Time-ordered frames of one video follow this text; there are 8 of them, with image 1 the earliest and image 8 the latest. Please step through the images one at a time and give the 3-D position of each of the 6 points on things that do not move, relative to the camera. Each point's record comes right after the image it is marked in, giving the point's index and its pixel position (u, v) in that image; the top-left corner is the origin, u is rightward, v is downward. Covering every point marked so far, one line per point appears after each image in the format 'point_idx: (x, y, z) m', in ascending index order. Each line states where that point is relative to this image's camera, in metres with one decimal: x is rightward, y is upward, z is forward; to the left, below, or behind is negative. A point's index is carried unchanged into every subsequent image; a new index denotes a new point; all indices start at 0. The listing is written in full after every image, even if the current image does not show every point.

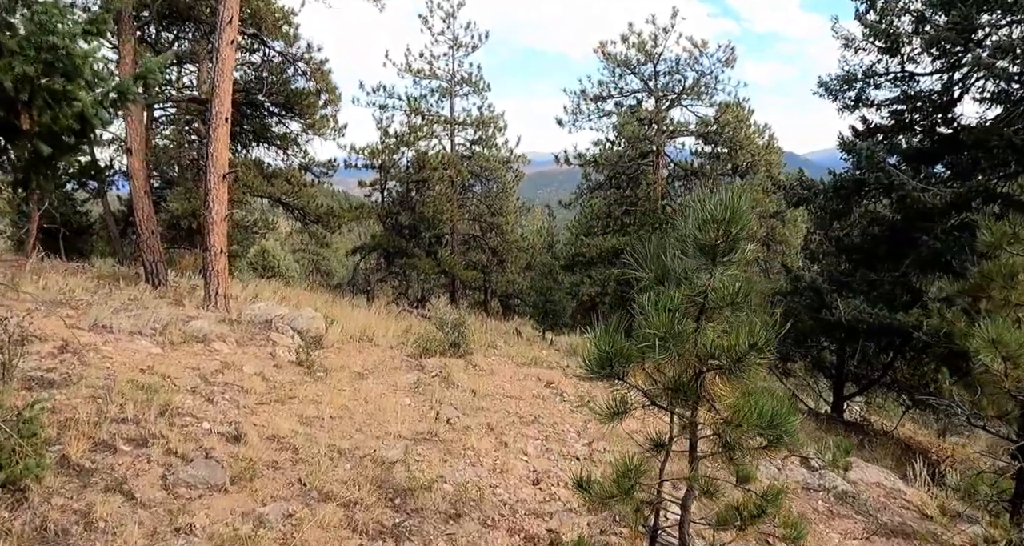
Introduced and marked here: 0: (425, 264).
0: (-2.0, +0.2, +16.6) m
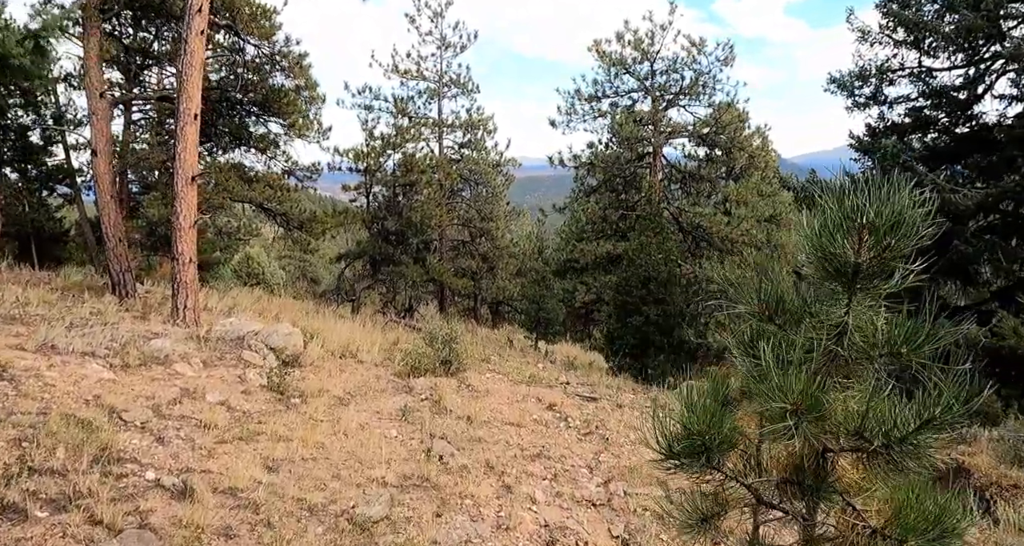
0: (-2.2, 0.0, +15.8) m
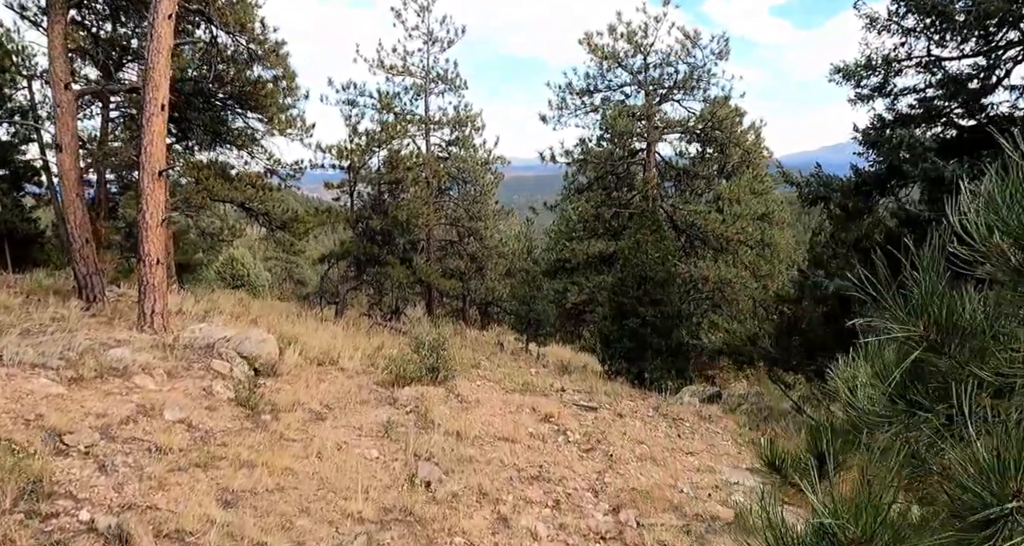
0: (-2.4, 0.0, +15.3) m
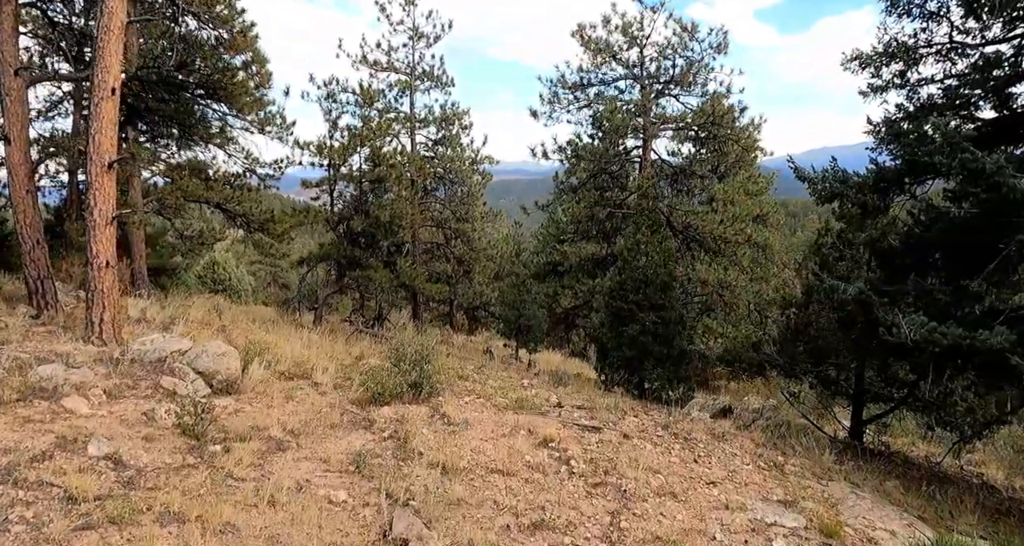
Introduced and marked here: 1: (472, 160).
0: (-2.7, -0.1, +14.5) m
1: (-1.0, +2.9, +18.4) m
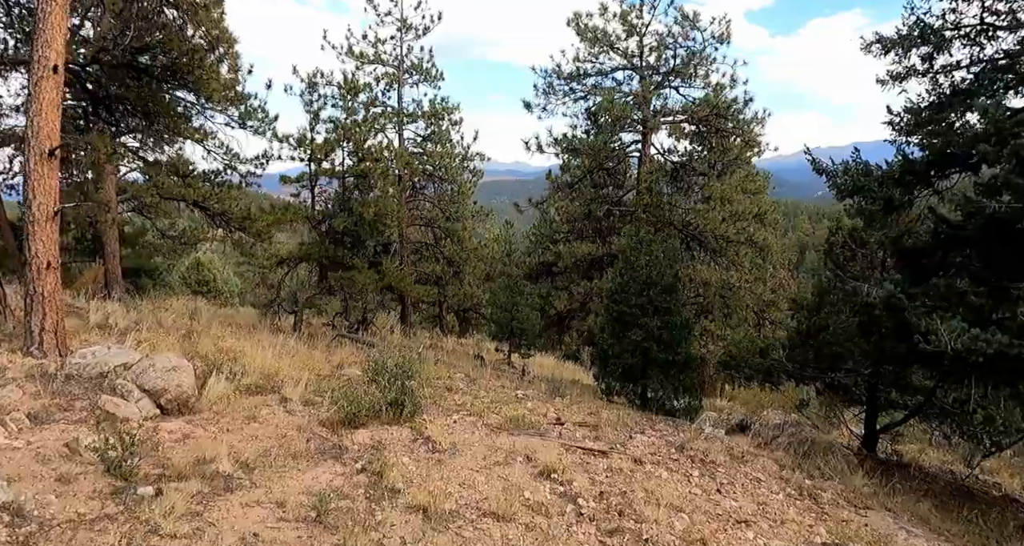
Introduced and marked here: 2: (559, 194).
0: (-2.8, -0.1, +13.7) m
1: (-1.2, +2.9, +17.6) m
2: (+1.0, +1.8, +15.9) m
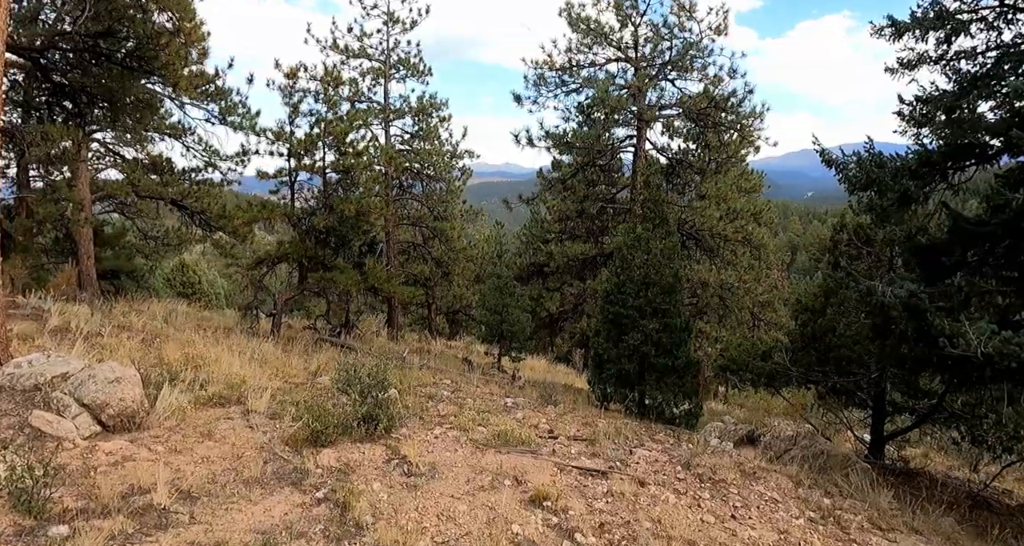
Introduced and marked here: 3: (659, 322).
0: (-3.0, -0.1, +13.0) m
1: (-1.5, +2.9, +17.1) m
2: (+0.8, +1.8, +15.3) m
3: (+1.8, -0.6, +8.8) m
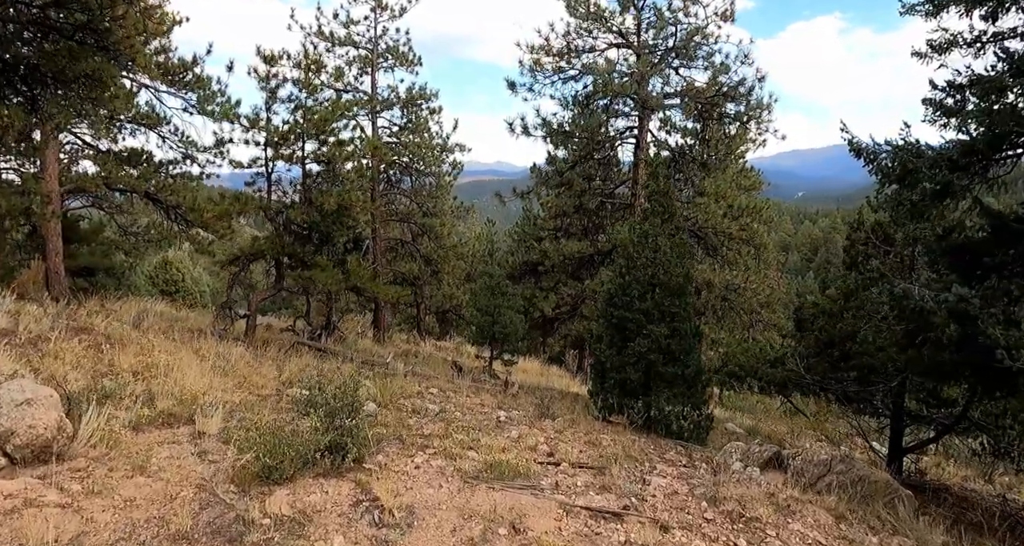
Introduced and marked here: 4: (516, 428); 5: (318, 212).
0: (-3.1, -0.1, +12.2) m
1: (-1.6, +2.9, +16.2) m
2: (+0.7, +1.8, +14.5) m
3: (+1.8, -0.6, +8.0) m
4: (0.0, -1.4, +6.5) m
5: (-3.3, +1.0, +11.9) m
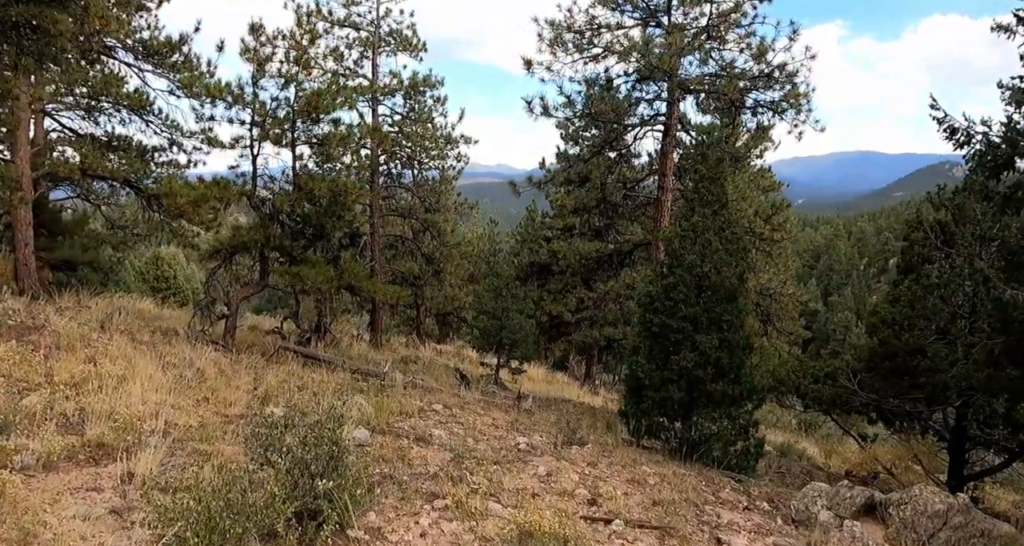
0: (-2.9, 0.0, +11.0) m
1: (-1.4, +2.9, +15.0) m
2: (+0.9, +1.8, +13.3) m
3: (+2.0, -0.6, +6.8) m
4: (+0.2, -1.4, +5.3) m
5: (-3.0, +1.1, +10.7) m
